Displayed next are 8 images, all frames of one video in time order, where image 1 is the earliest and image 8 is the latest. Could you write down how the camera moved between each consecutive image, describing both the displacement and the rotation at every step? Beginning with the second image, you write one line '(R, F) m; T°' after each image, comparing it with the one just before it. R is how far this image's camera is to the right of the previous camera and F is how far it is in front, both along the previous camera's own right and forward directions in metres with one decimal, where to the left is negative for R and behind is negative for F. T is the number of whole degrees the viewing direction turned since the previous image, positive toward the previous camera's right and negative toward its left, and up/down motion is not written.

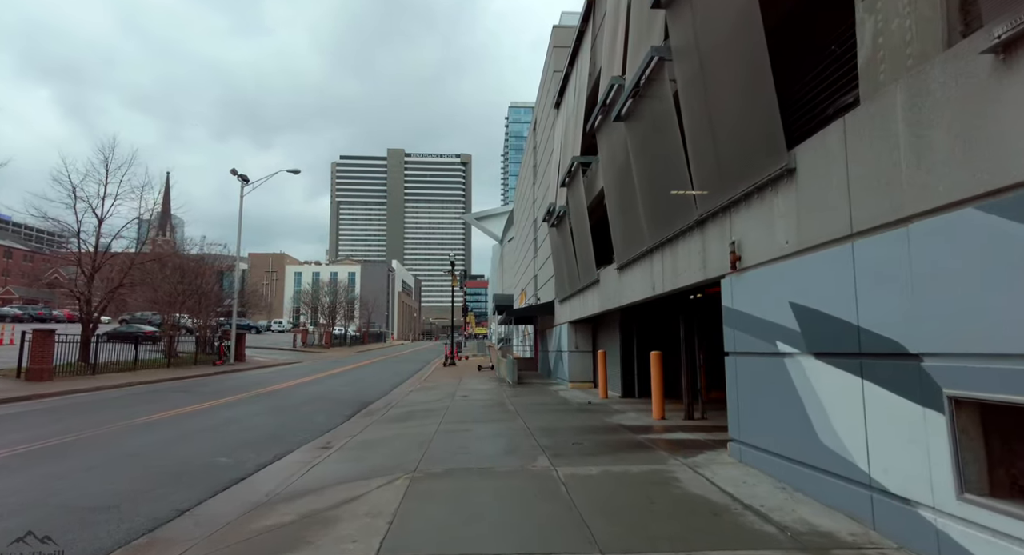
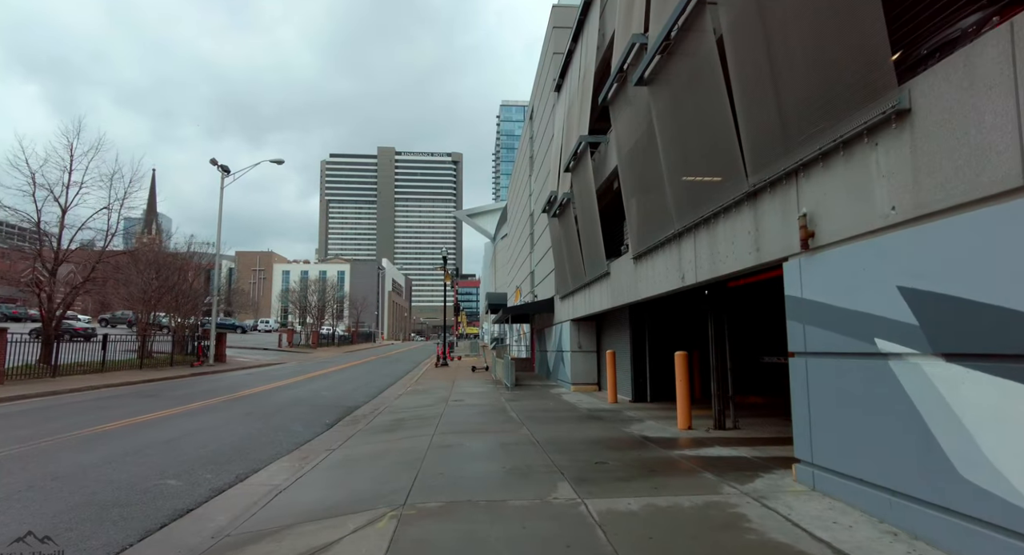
(-0.2, +1.3) m; +1°
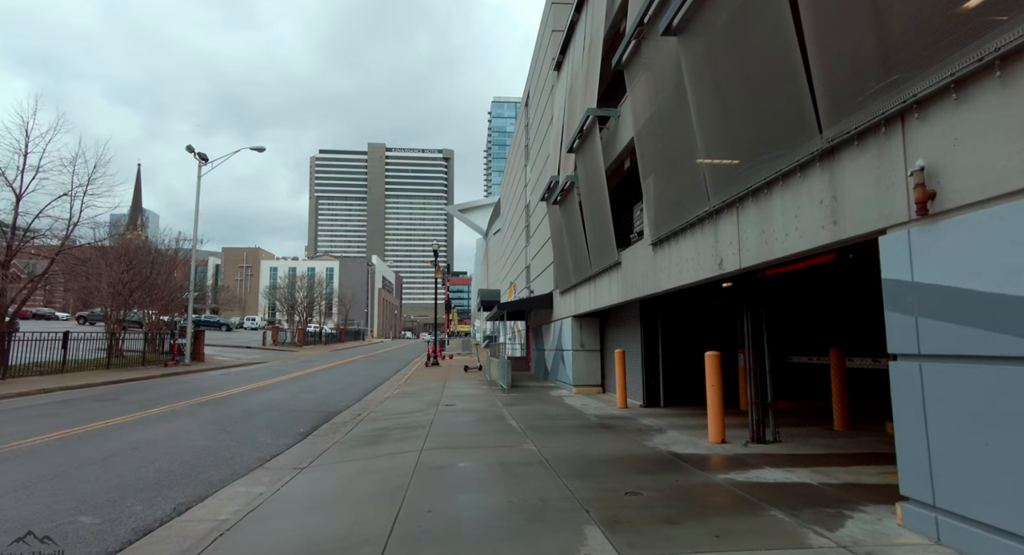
(-0.2, +1.4) m; +1°
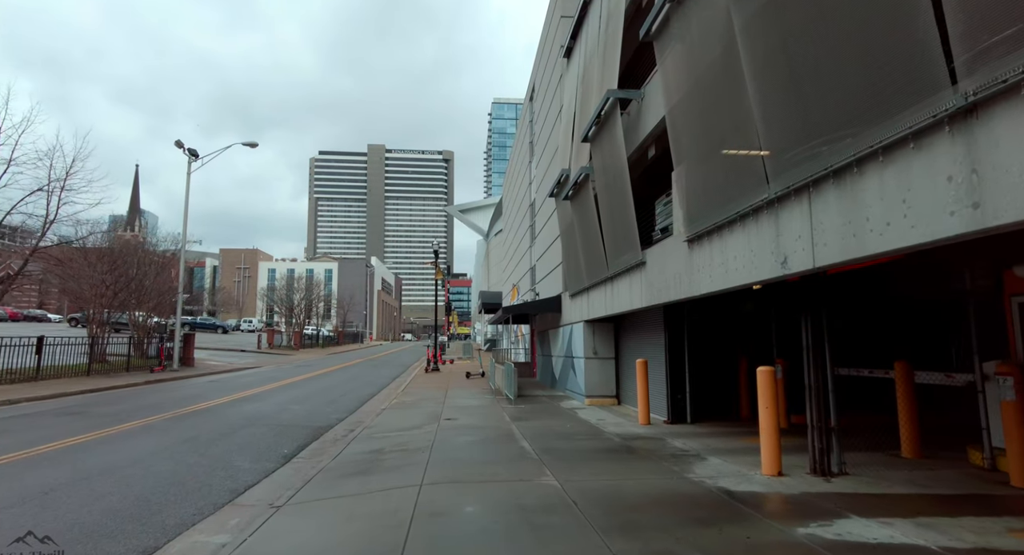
(-0.2, +1.2) m; 0°
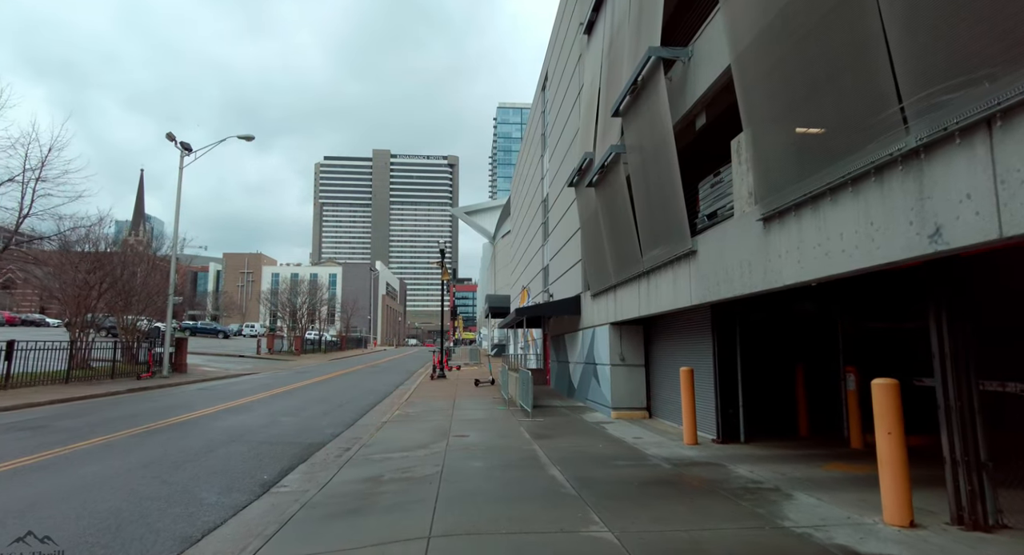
(-0.3, +1.6) m; -1°
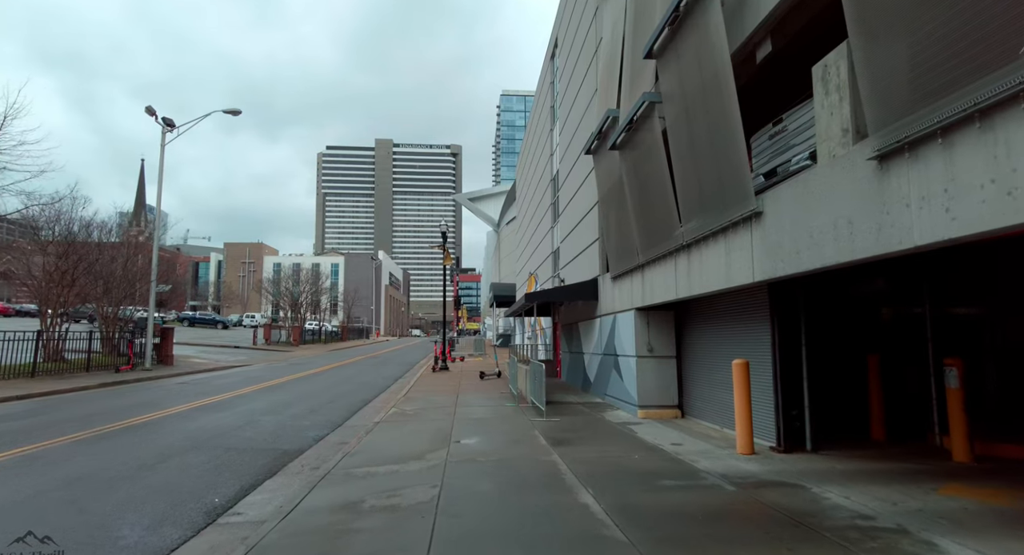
(-0.1, +1.7) m; 0°
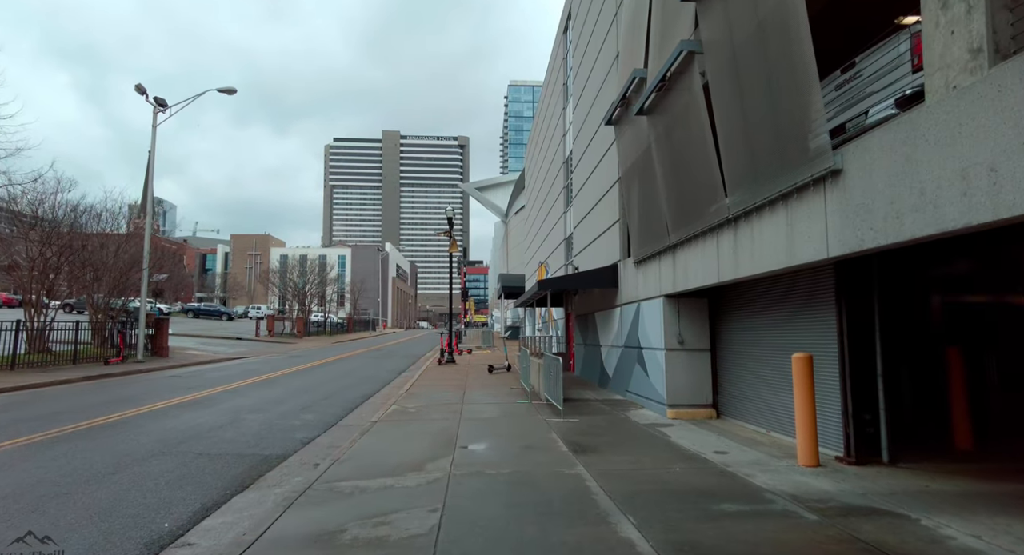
(-0.1, +1.2) m; -1°
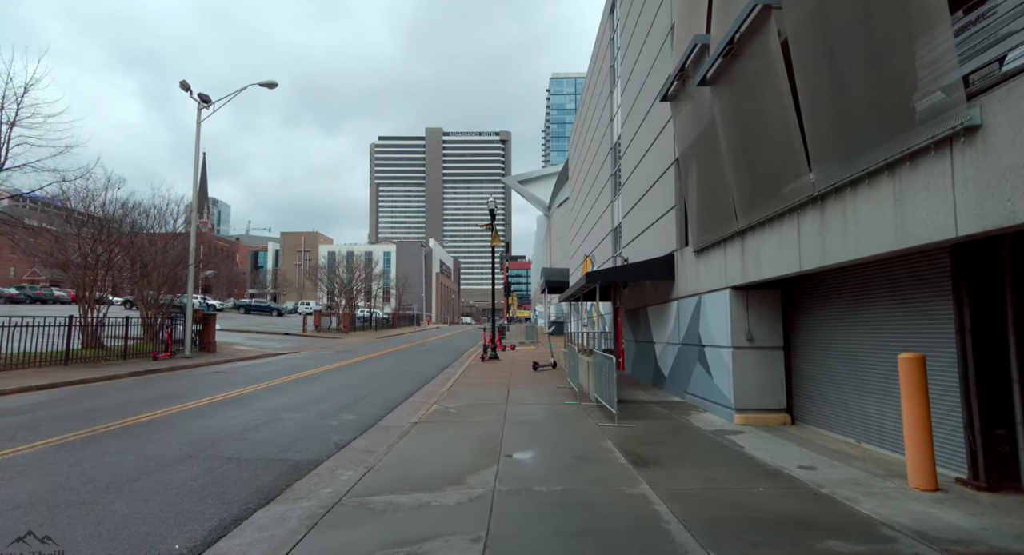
(-0.1, +0.8) m; -5°
